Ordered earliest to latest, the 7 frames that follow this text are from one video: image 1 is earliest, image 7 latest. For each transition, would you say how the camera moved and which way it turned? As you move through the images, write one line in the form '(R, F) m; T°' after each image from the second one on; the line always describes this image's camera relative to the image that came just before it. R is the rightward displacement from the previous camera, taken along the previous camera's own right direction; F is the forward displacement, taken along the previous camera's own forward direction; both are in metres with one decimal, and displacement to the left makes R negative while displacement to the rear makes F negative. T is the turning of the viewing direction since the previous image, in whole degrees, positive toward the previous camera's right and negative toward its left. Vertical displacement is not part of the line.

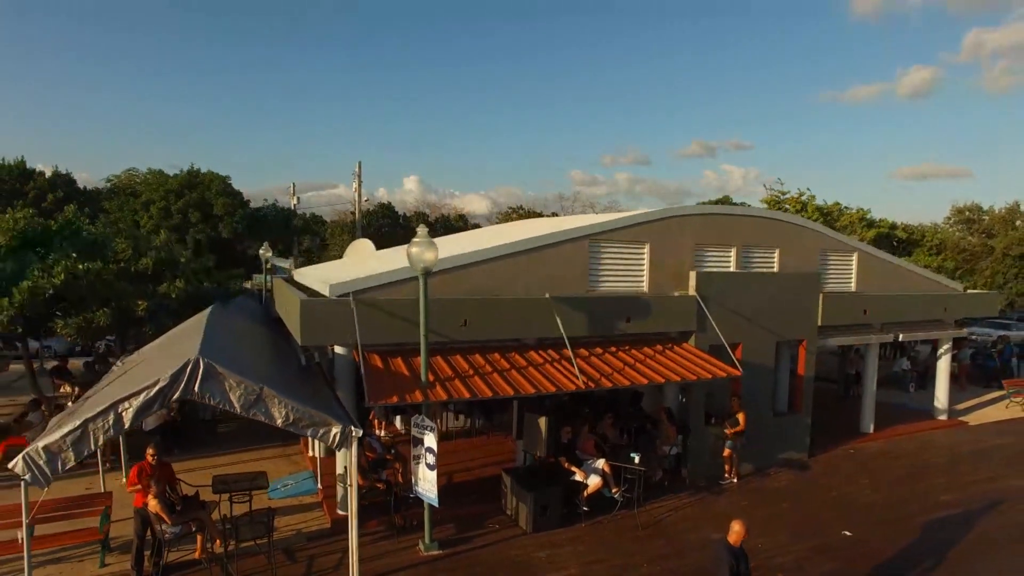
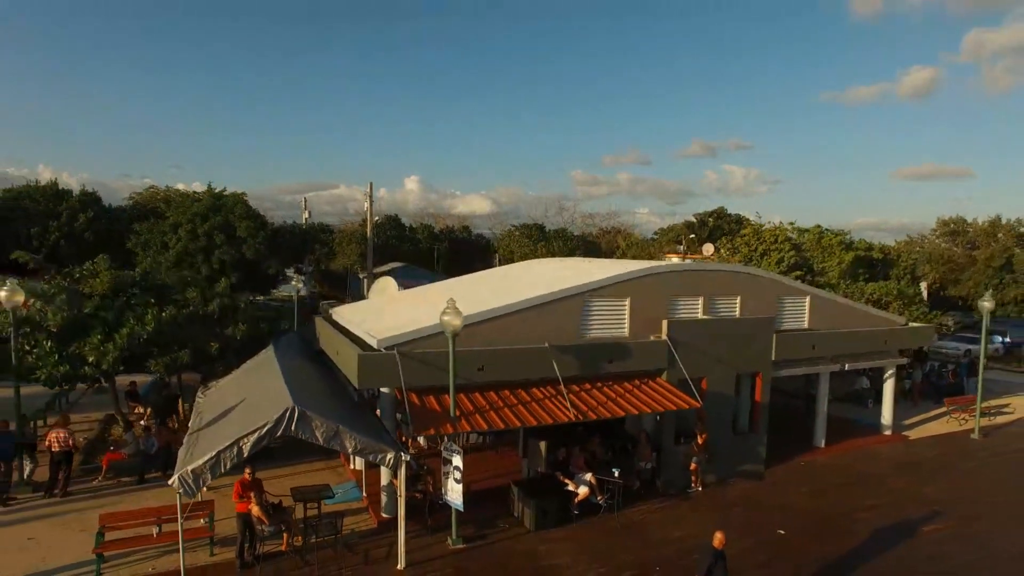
(-0.1, -1.6) m; 0°
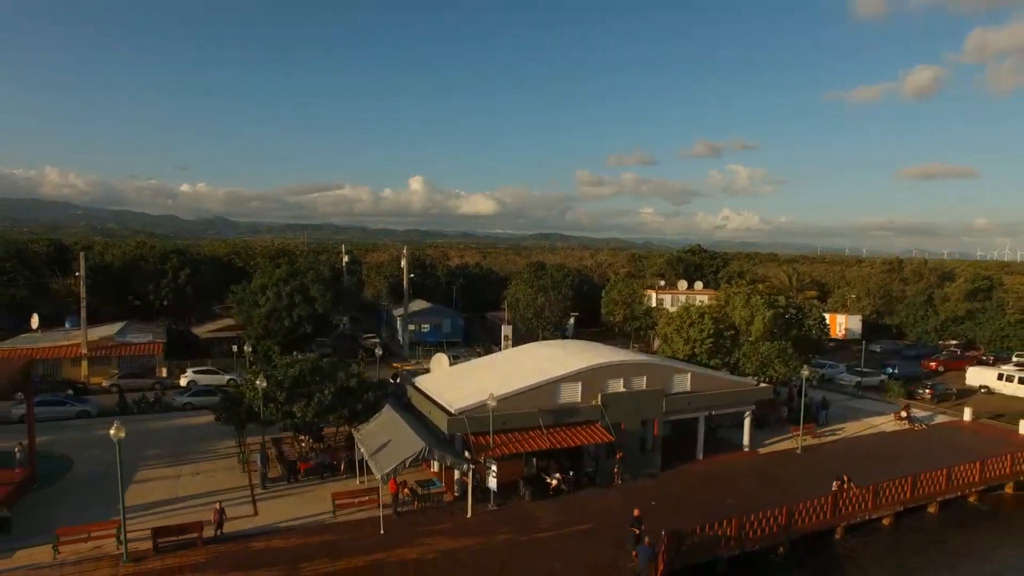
(-0.1, -7.6) m; 0°
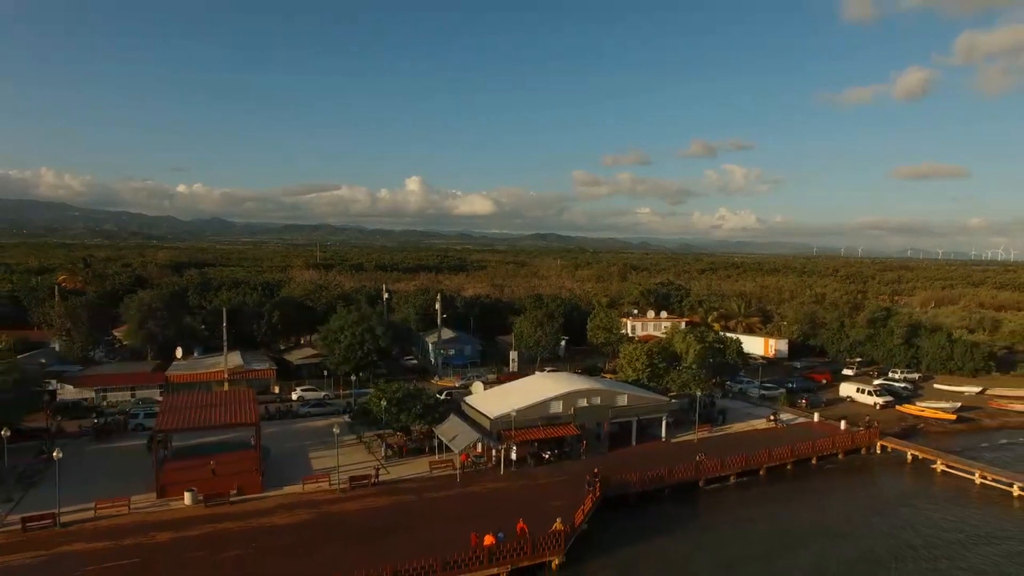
(-0.6, -12.4) m; 0°
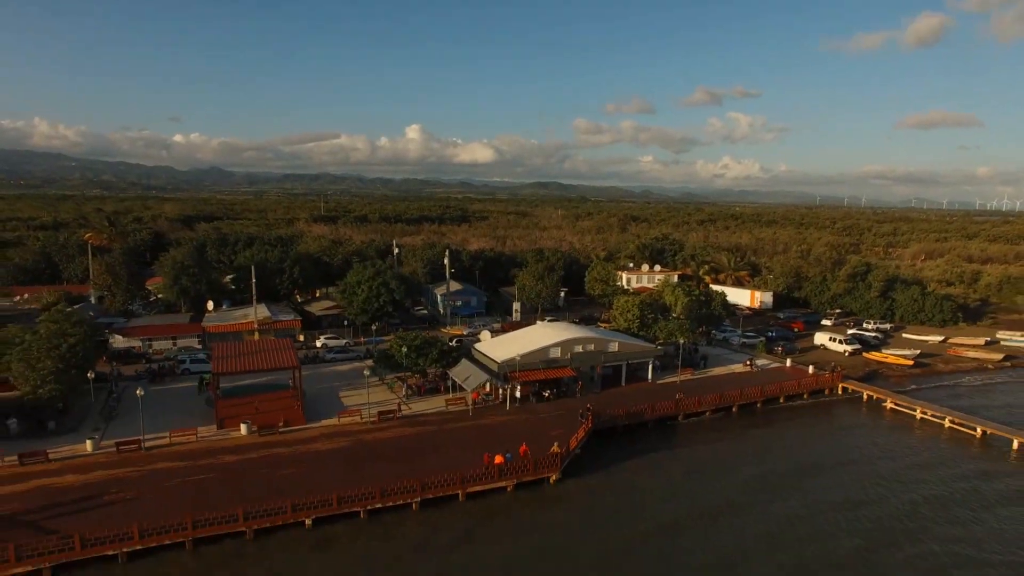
(-0.1, -3.7) m; 0°
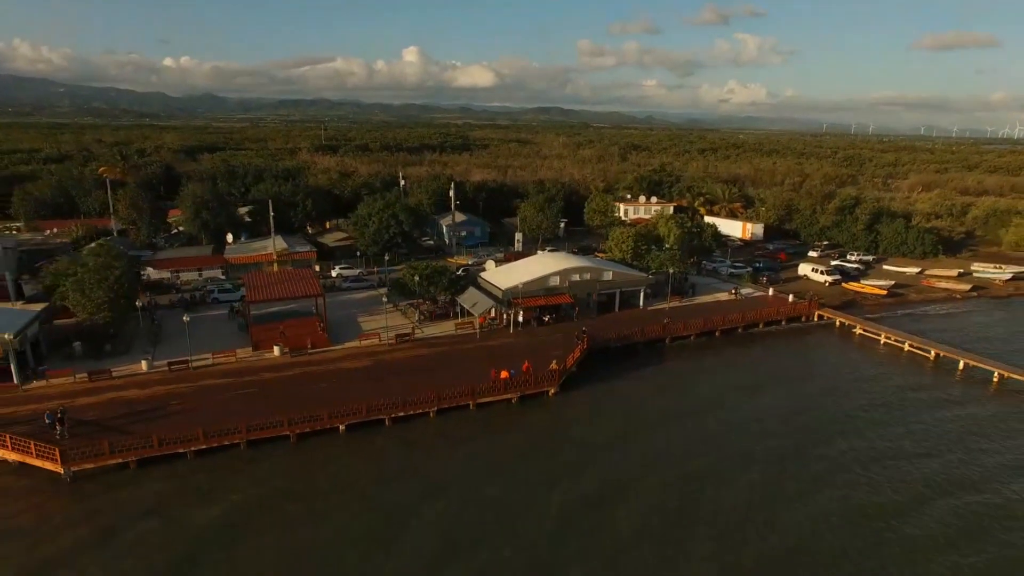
(-0.1, -2.9) m; 0°
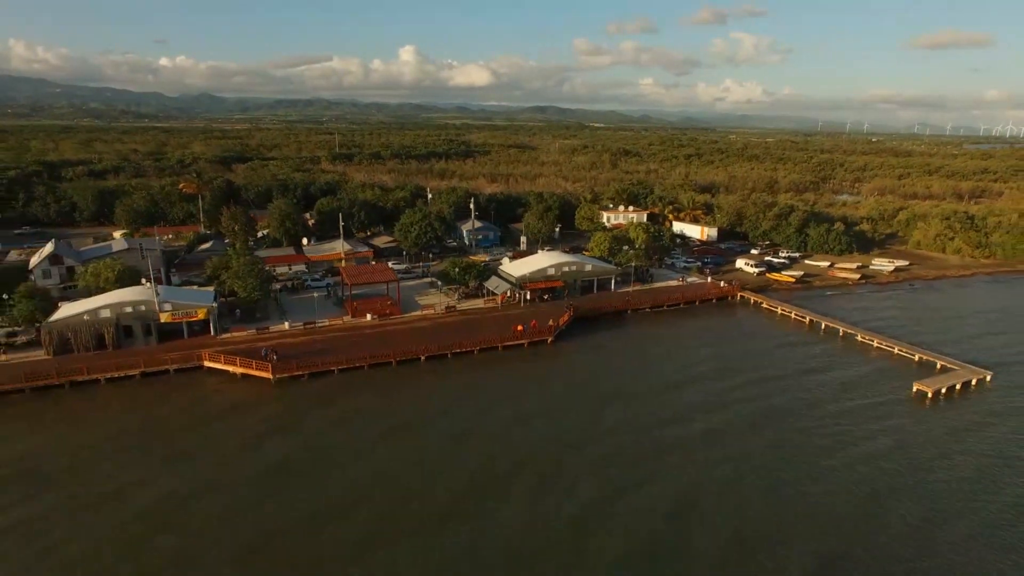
(-1.0, -15.5) m; 0°
